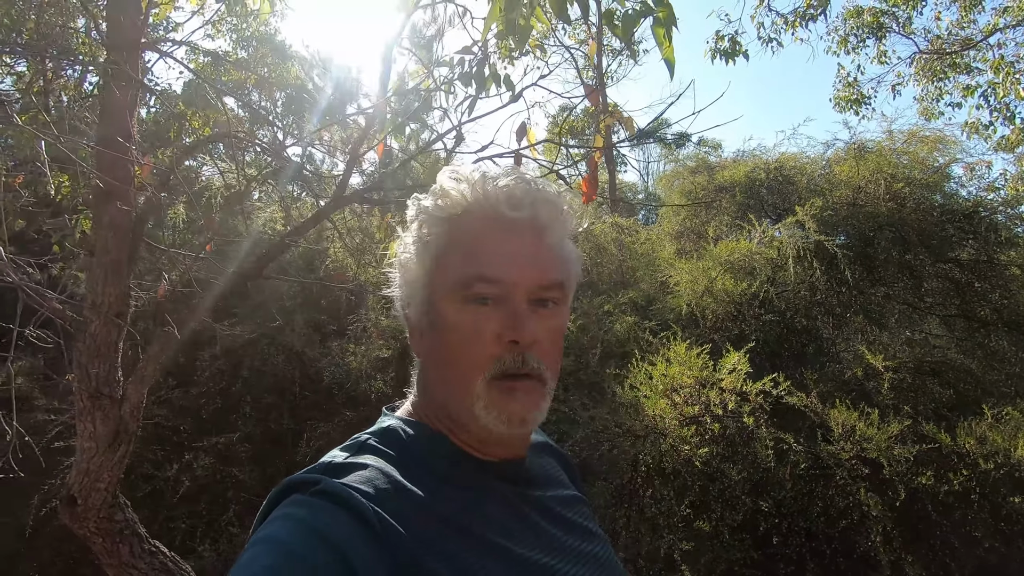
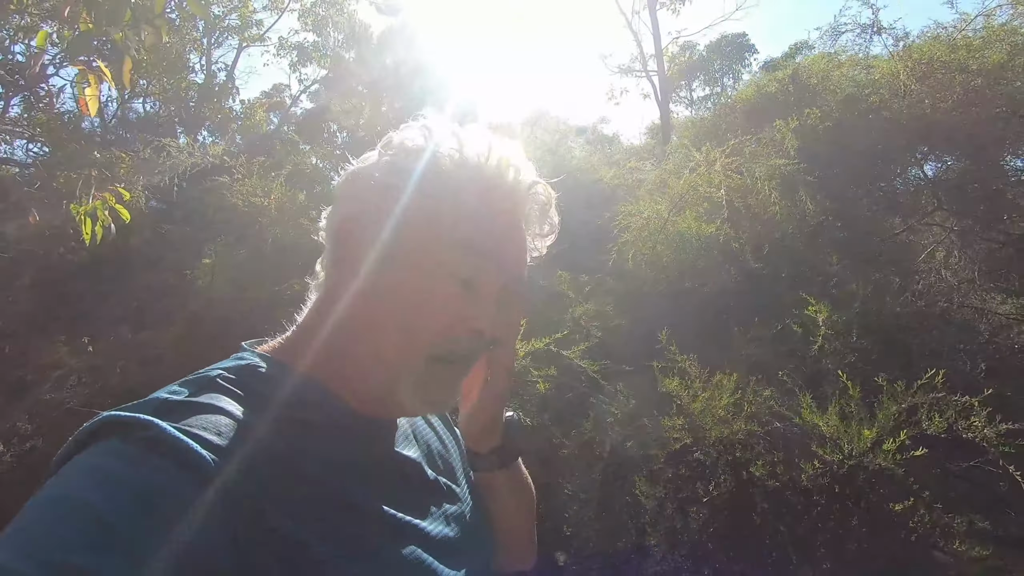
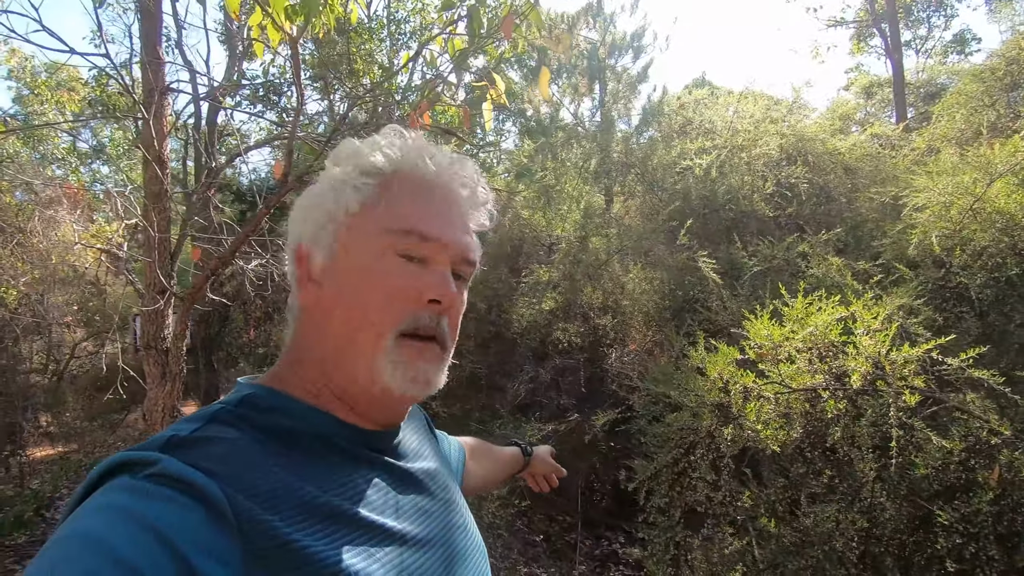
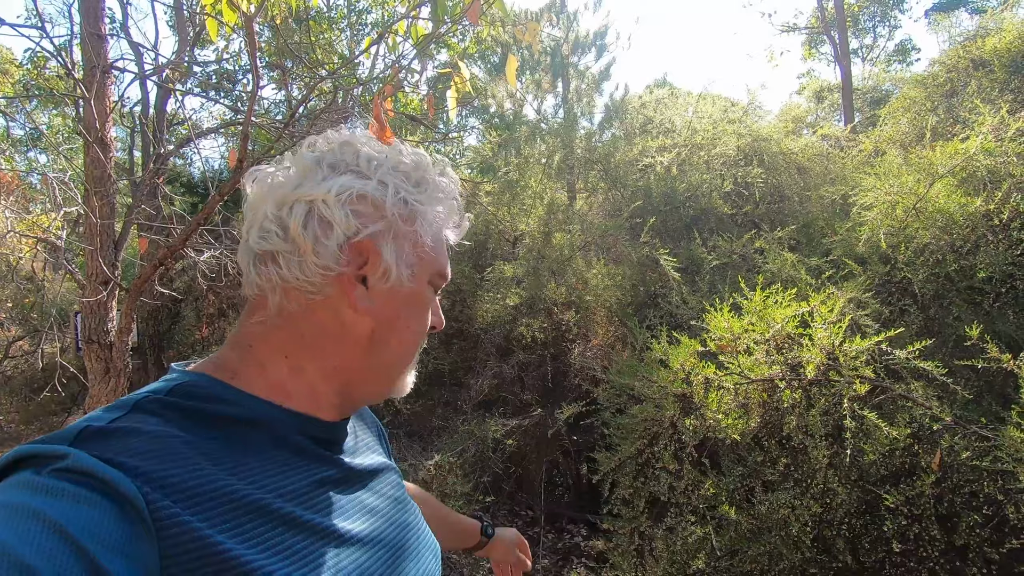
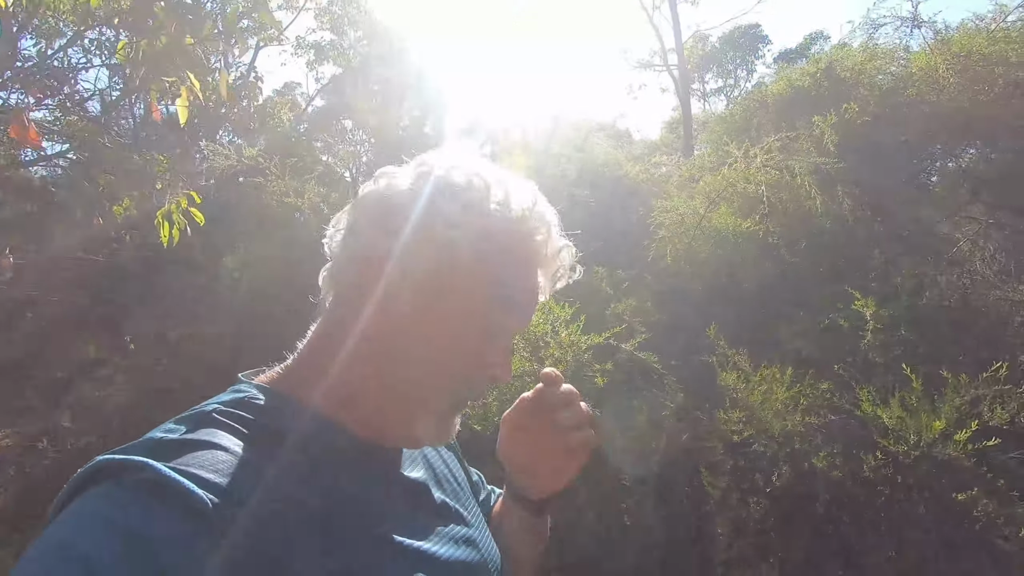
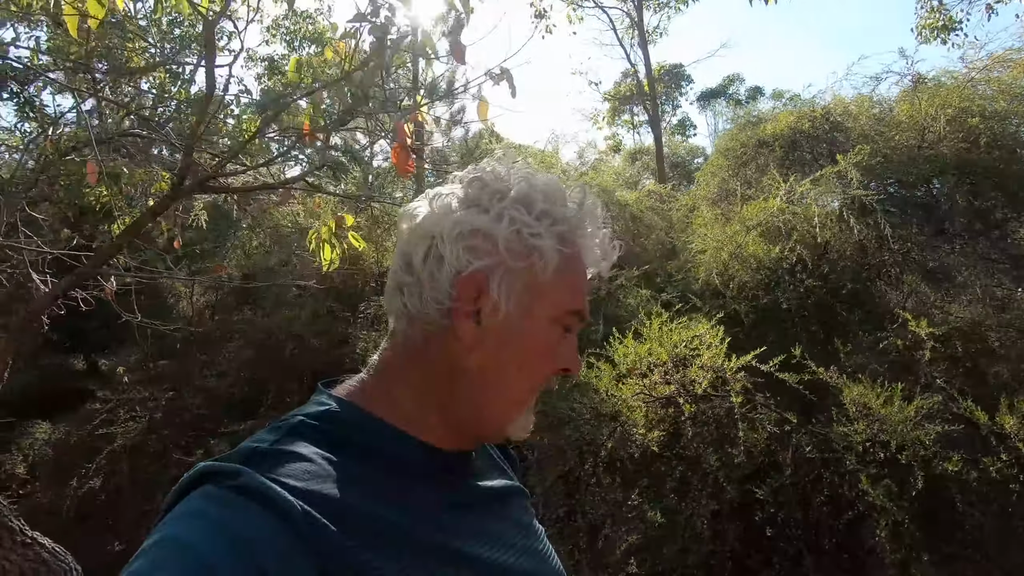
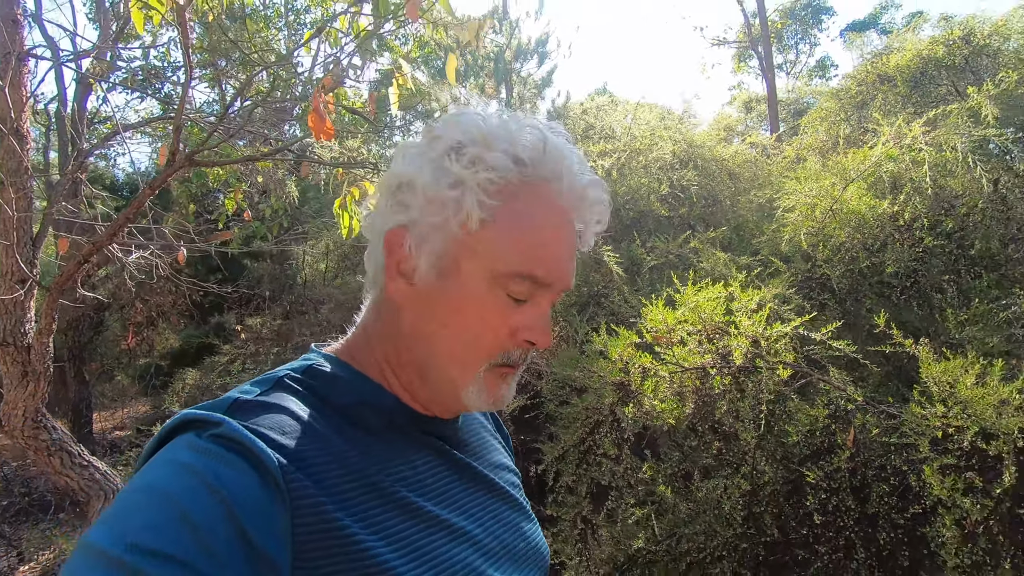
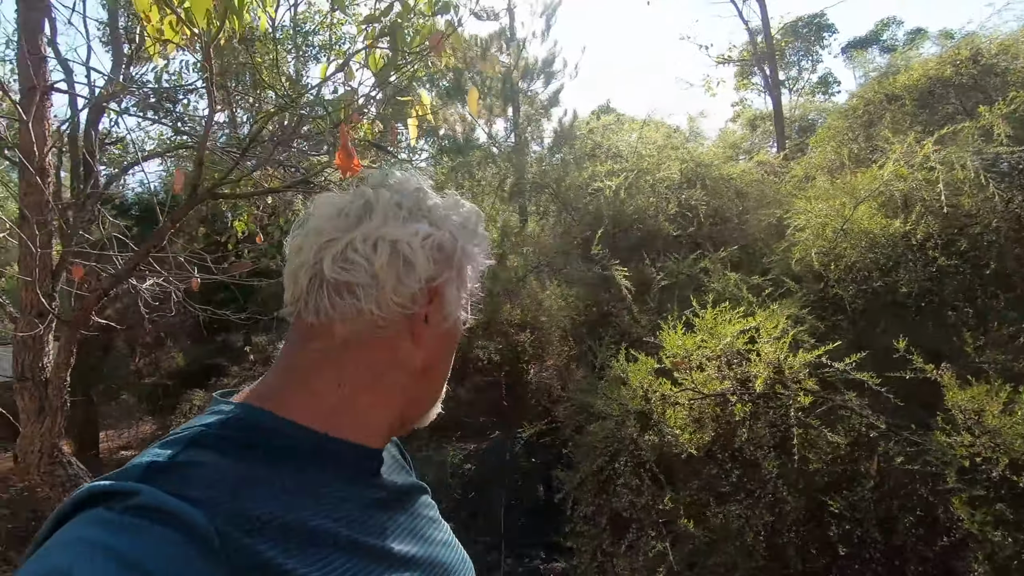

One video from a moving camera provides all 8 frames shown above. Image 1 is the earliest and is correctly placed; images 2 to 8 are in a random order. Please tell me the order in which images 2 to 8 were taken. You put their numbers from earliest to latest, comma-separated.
6, 8, 3, 4, 7, 5, 2
